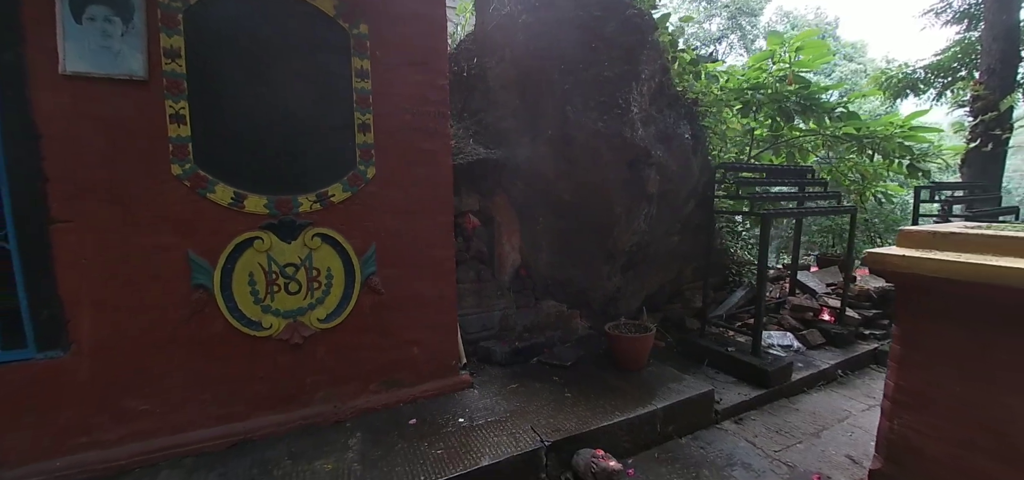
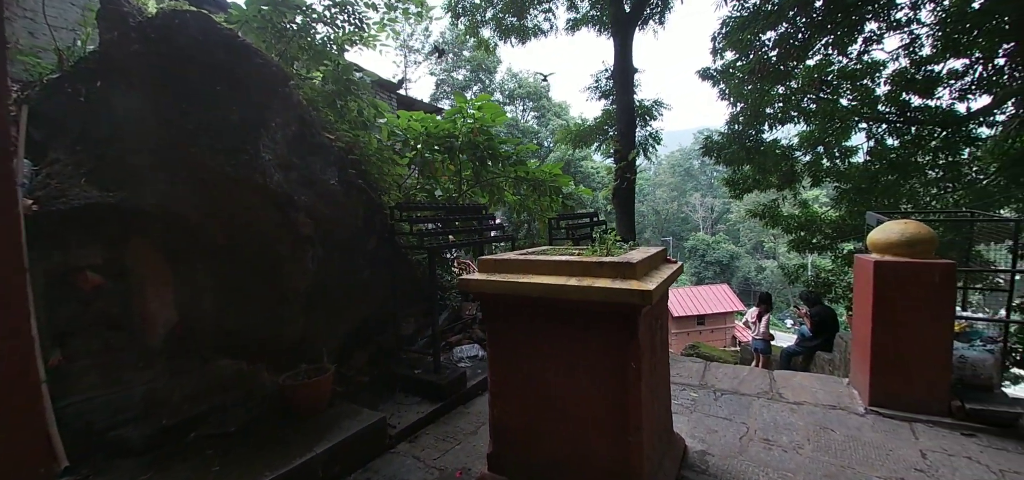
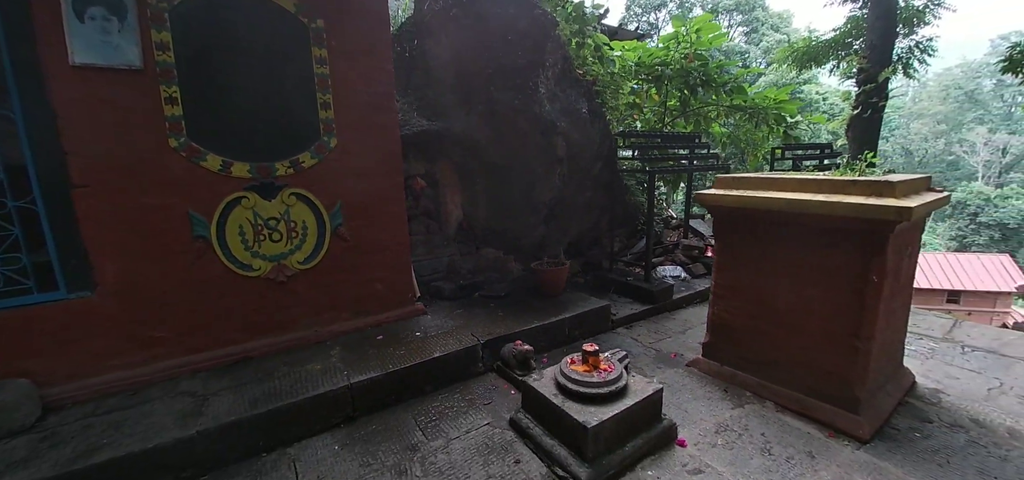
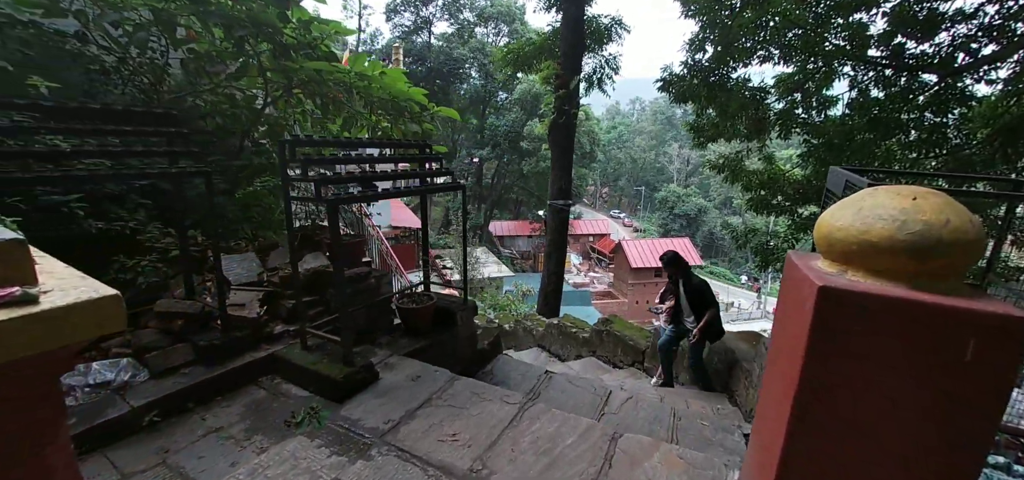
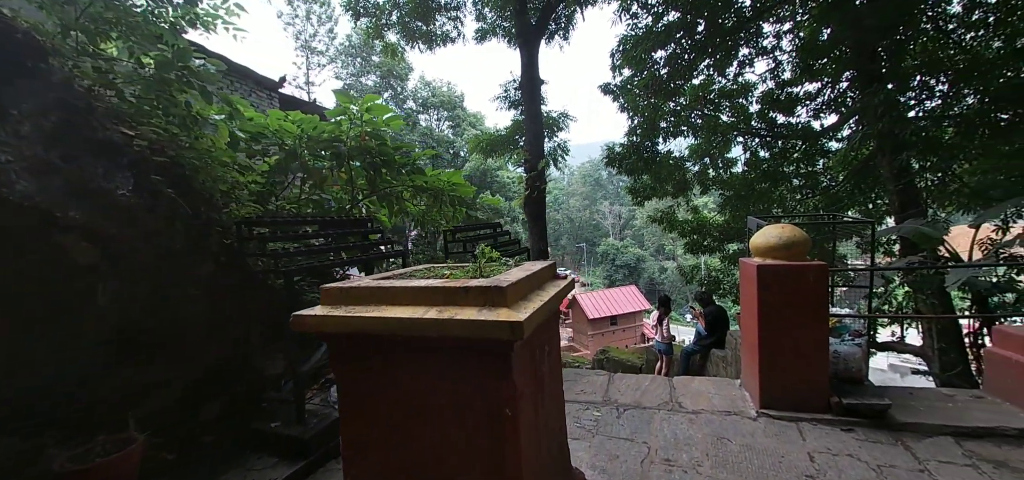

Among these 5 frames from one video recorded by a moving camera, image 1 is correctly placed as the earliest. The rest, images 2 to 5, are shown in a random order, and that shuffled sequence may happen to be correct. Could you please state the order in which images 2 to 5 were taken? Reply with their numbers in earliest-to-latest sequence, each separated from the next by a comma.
3, 2, 5, 4
